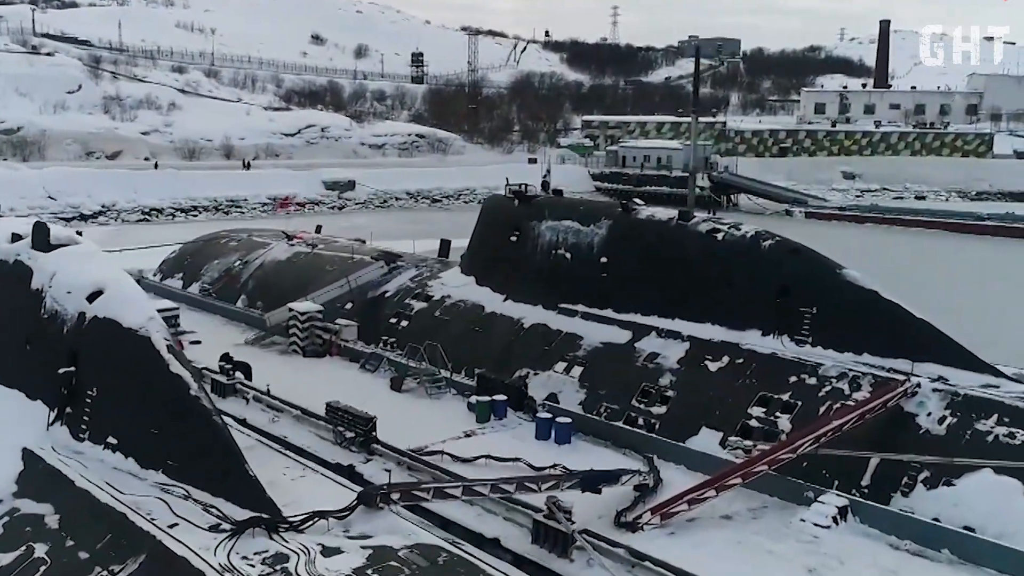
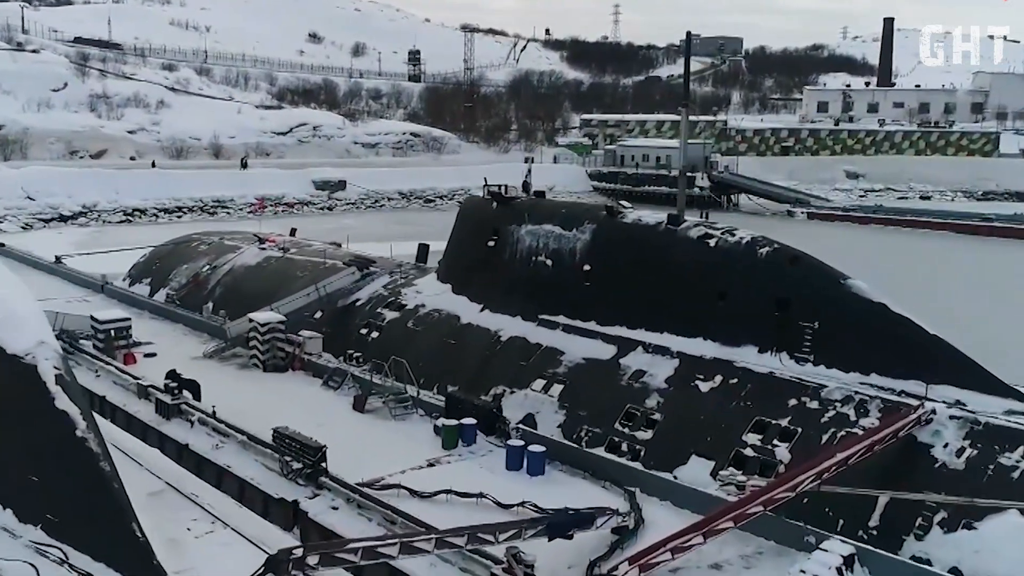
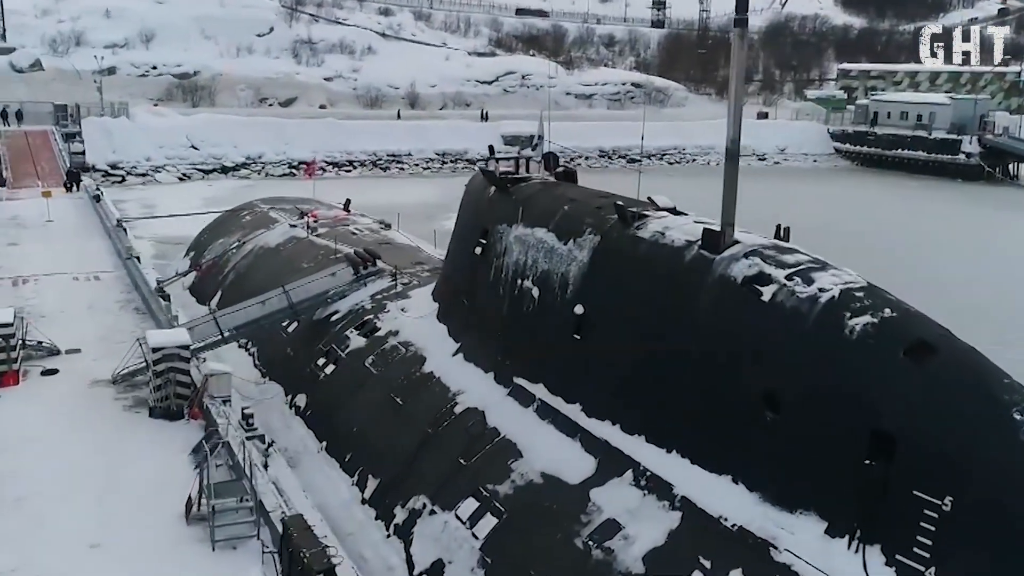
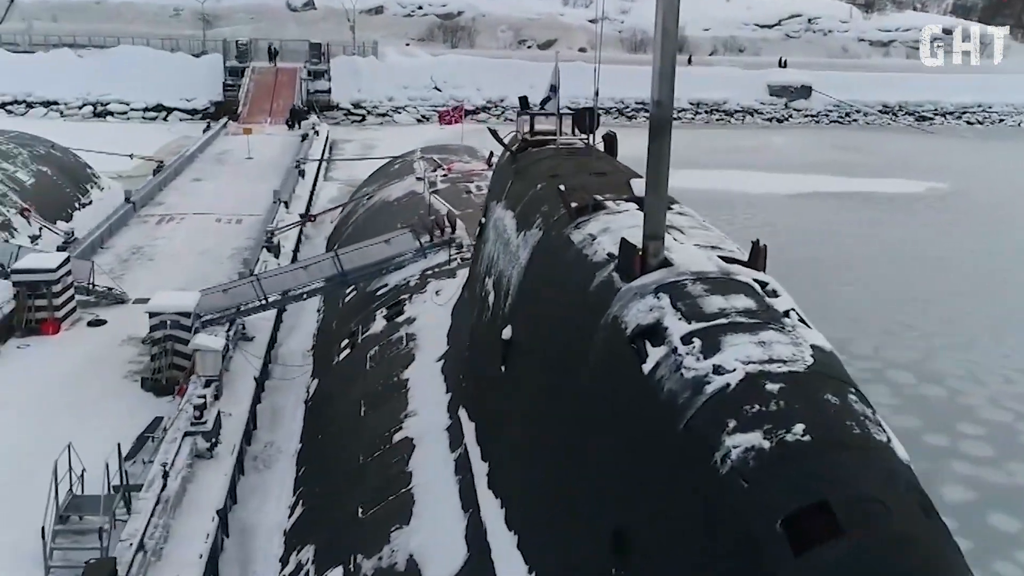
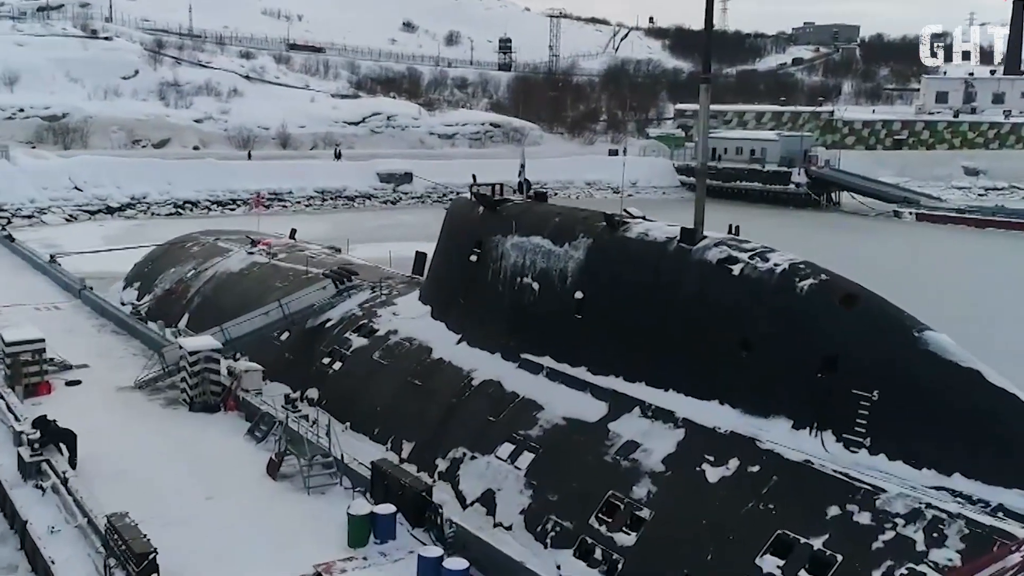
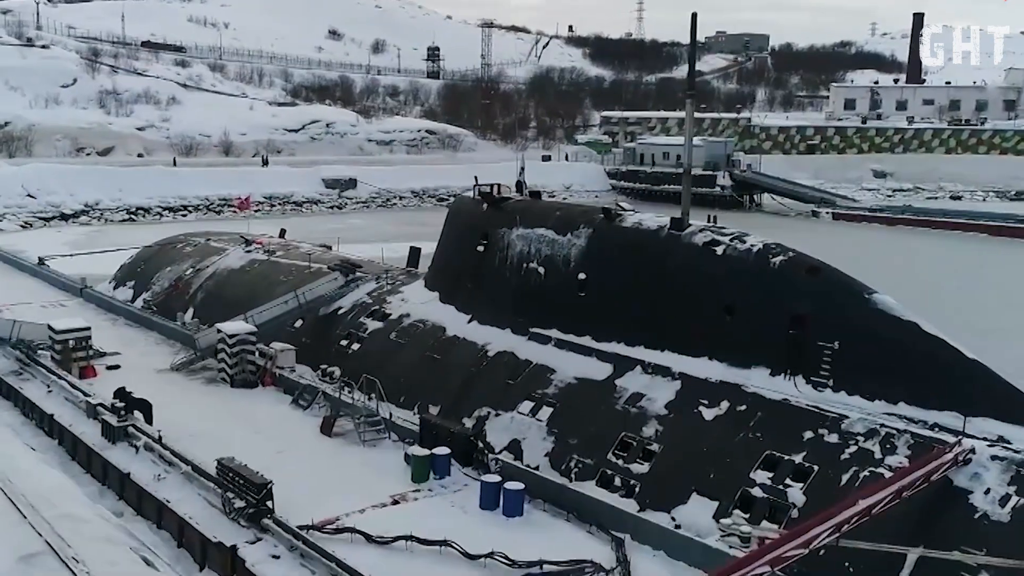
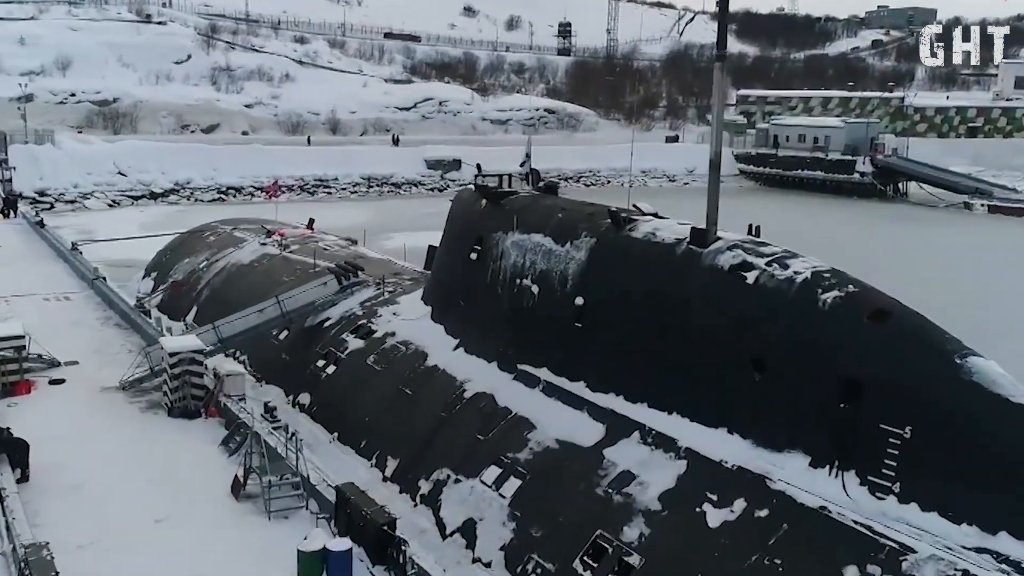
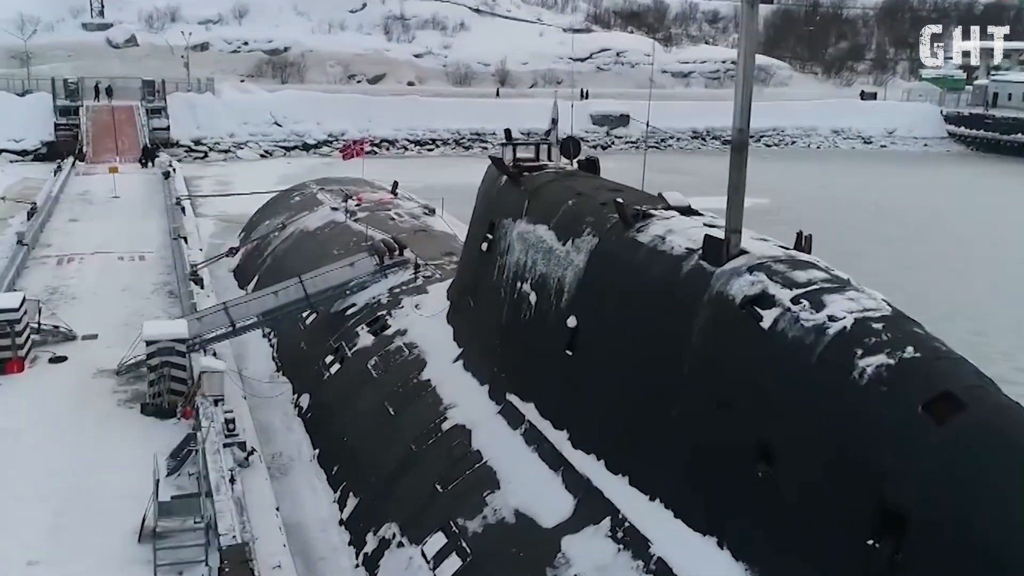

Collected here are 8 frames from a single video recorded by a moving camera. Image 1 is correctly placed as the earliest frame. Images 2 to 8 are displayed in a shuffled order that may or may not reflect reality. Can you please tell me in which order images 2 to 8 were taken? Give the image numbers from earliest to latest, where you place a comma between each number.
2, 6, 5, 7, 3, 8, 4
